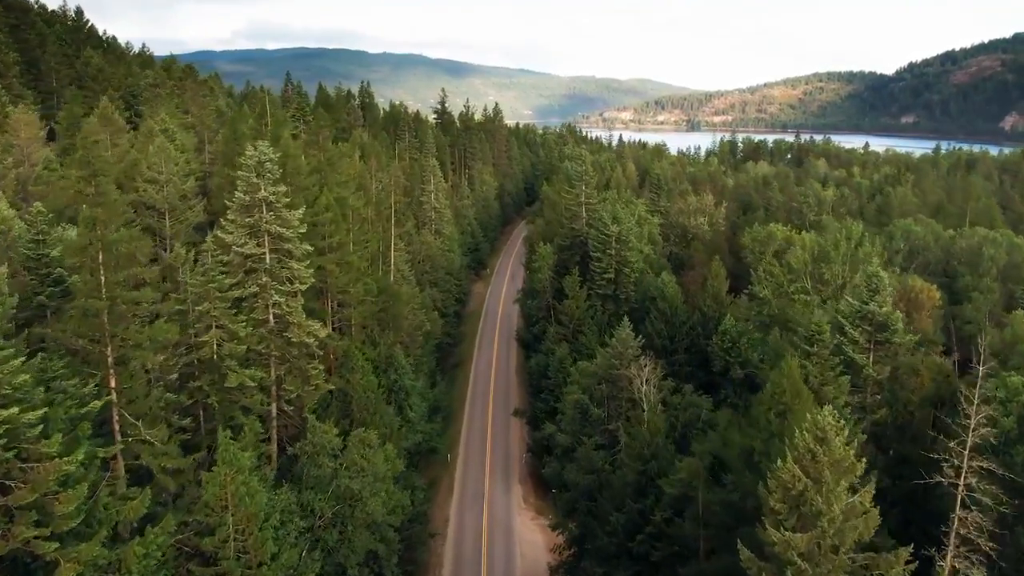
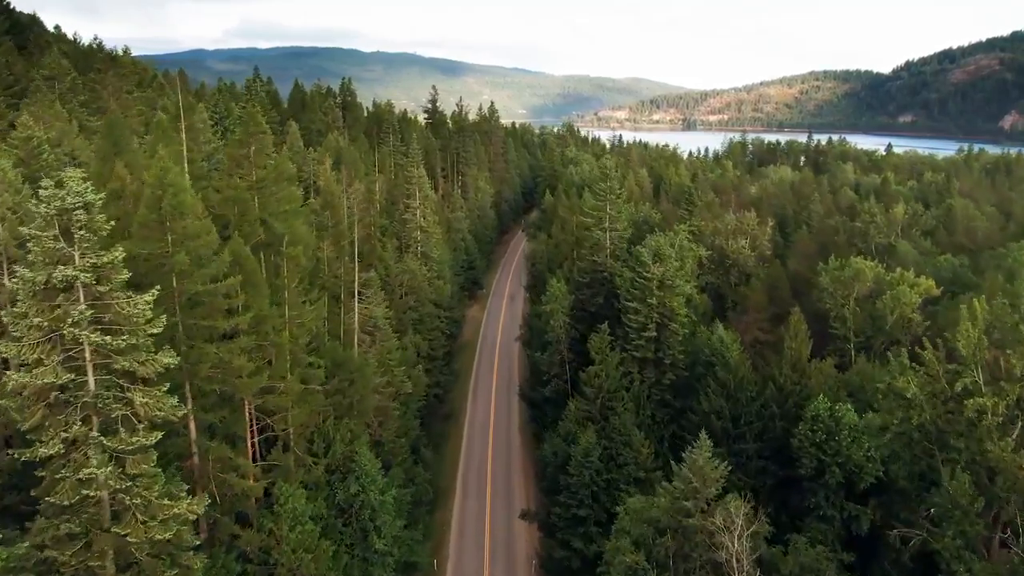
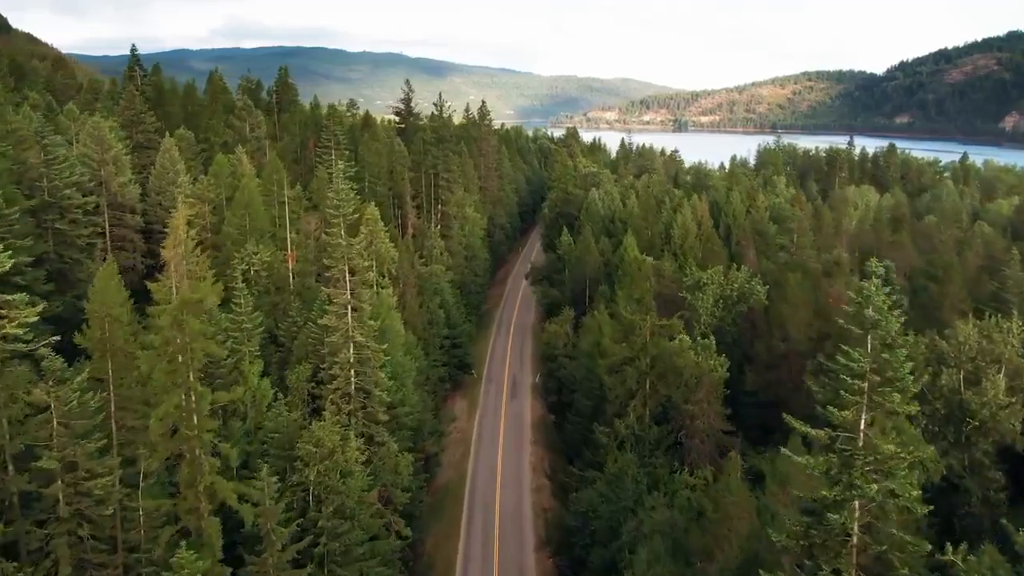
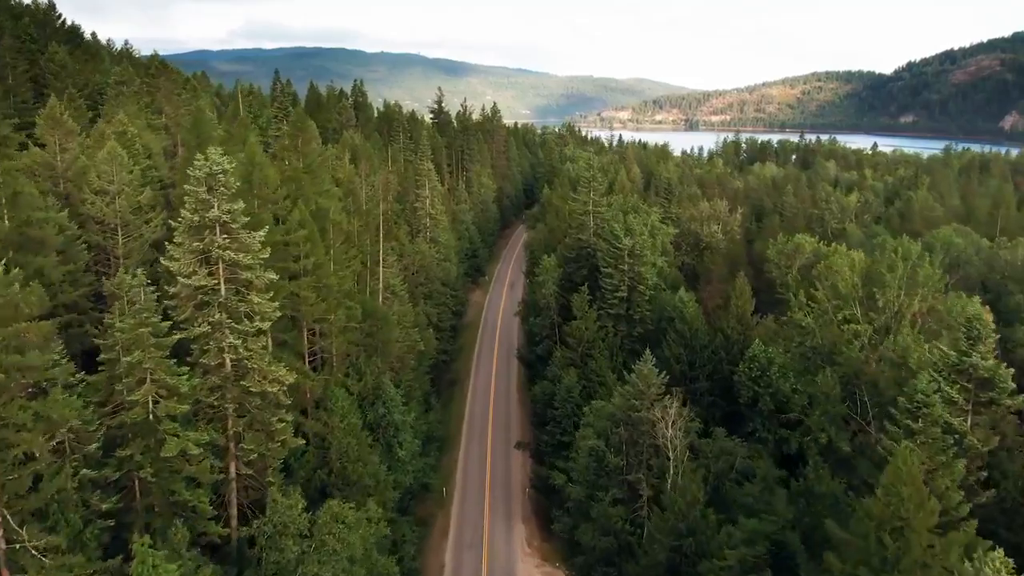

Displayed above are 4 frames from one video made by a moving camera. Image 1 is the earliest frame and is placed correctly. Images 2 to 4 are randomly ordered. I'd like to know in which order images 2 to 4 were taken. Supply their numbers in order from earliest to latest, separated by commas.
4, 2, 3
